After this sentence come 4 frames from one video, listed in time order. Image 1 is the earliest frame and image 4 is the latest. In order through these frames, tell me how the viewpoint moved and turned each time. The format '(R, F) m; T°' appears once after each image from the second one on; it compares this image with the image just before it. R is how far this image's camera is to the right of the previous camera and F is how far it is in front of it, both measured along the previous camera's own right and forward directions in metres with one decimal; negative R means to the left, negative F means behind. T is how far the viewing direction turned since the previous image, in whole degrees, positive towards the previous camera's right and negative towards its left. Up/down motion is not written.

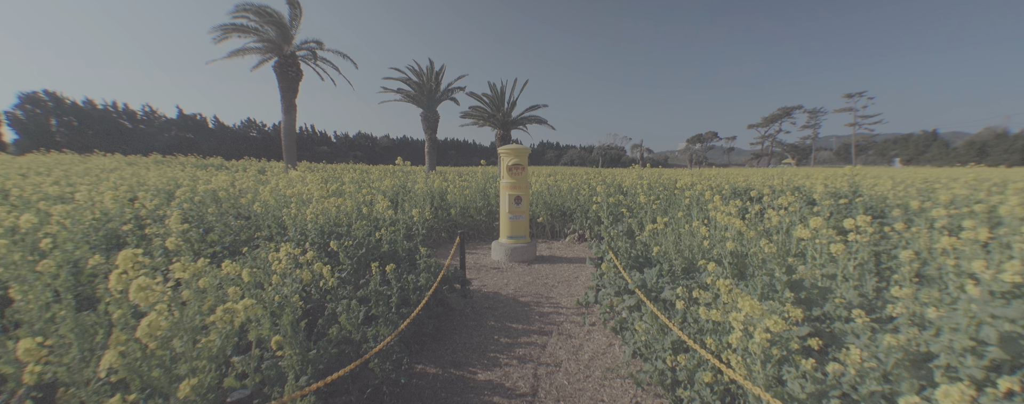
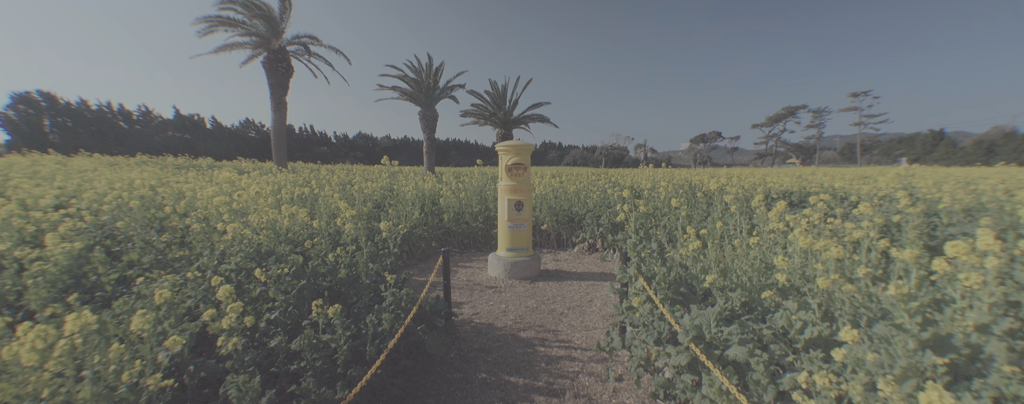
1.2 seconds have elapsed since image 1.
(0.0, +0.8) m; 0°
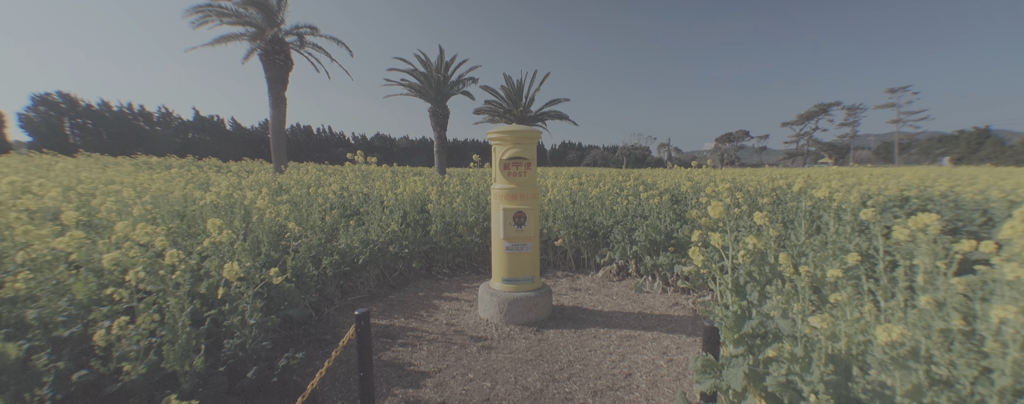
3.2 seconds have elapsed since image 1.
(+0.2, +1.4) m; -3°
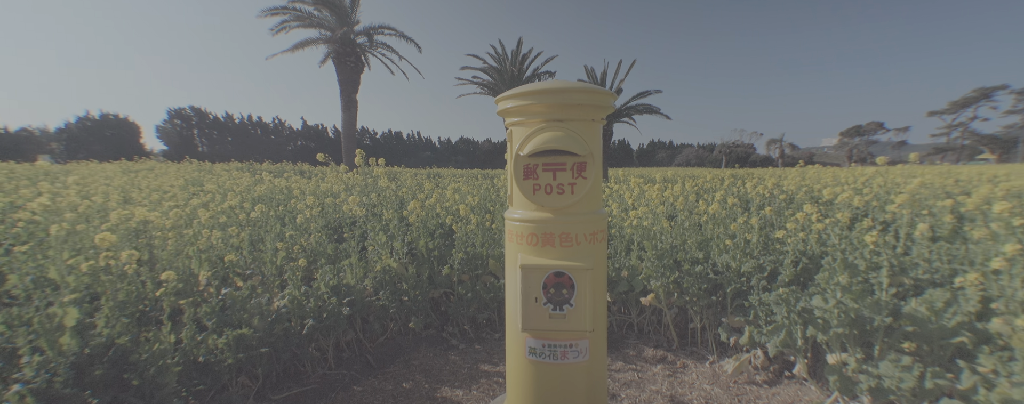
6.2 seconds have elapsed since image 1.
(+0.2, +1.8) m; -13°
